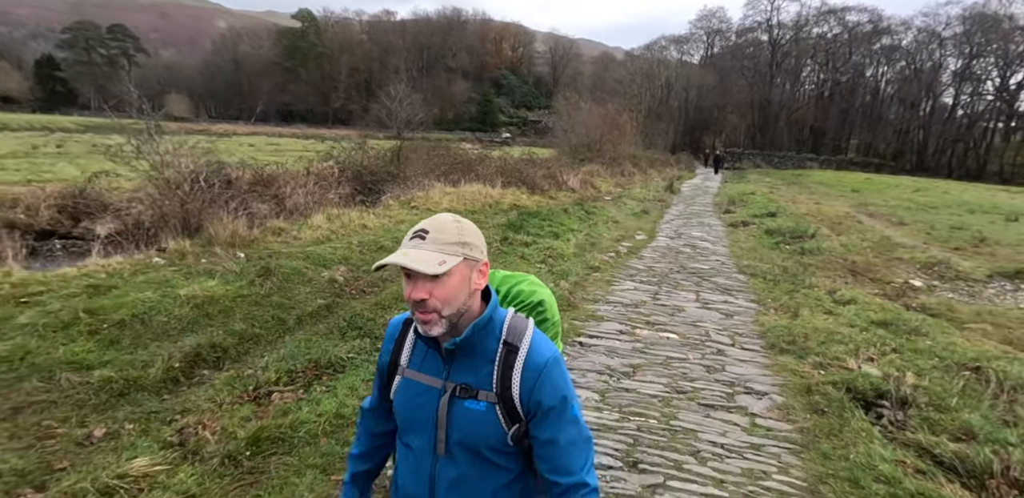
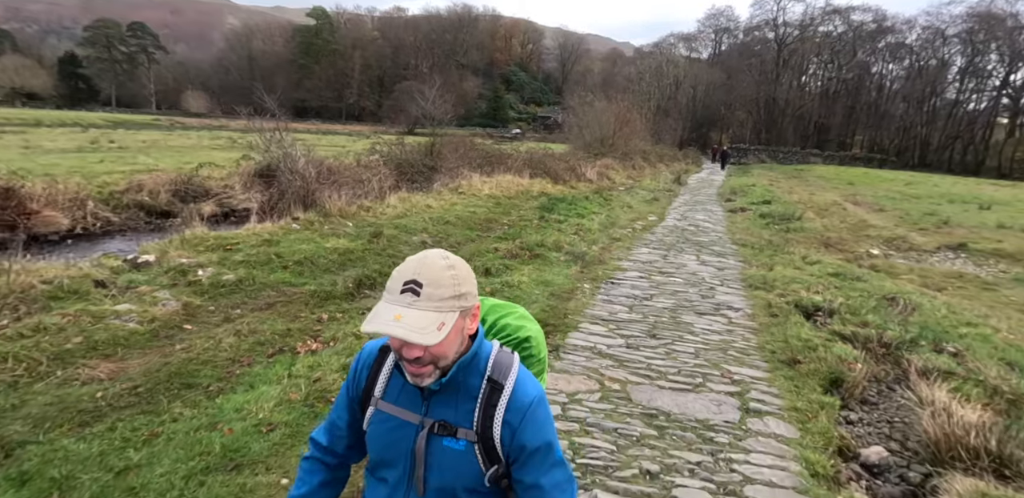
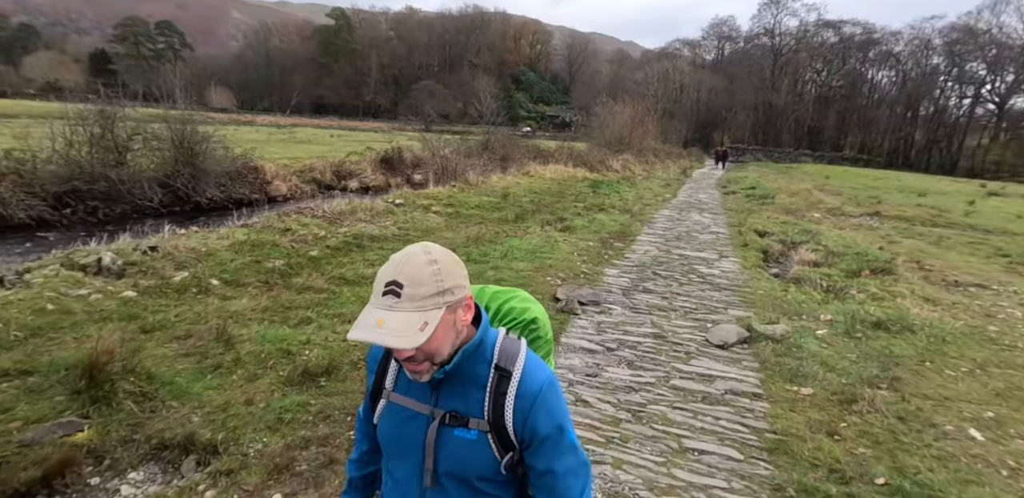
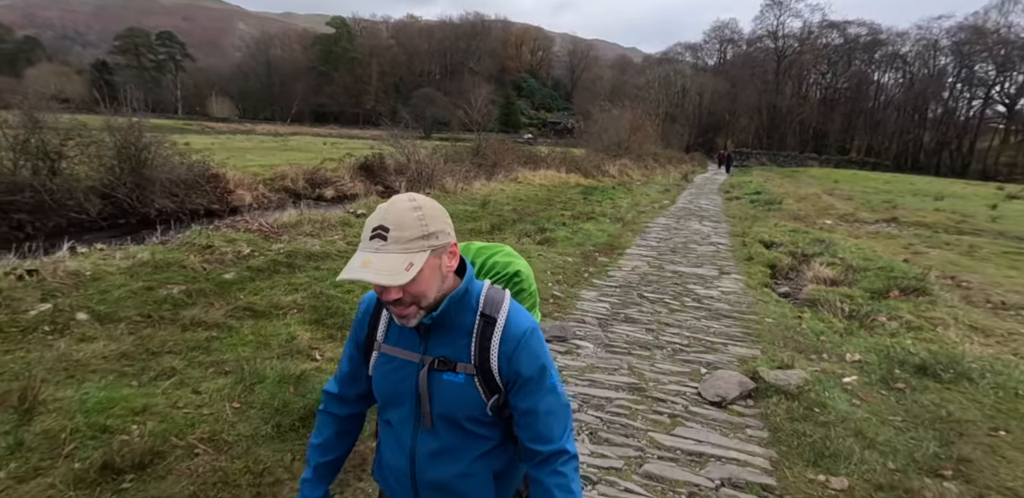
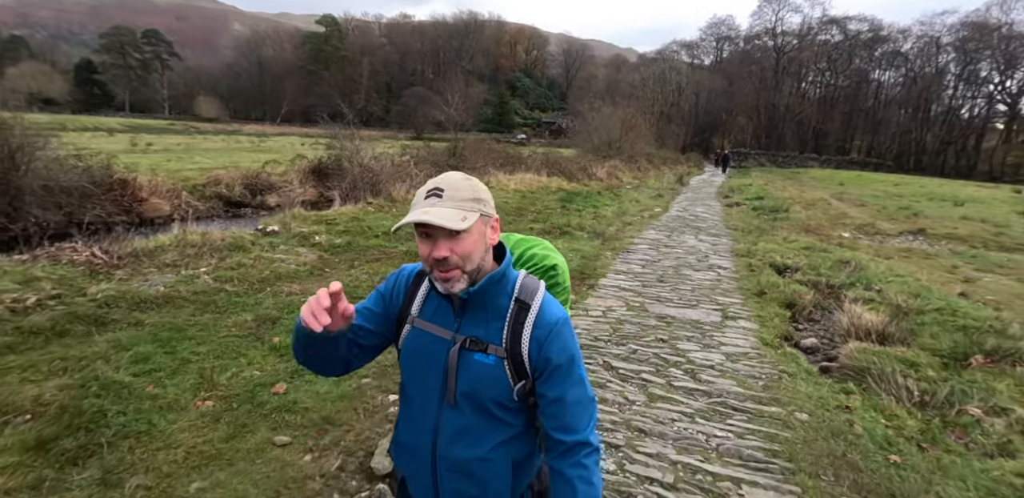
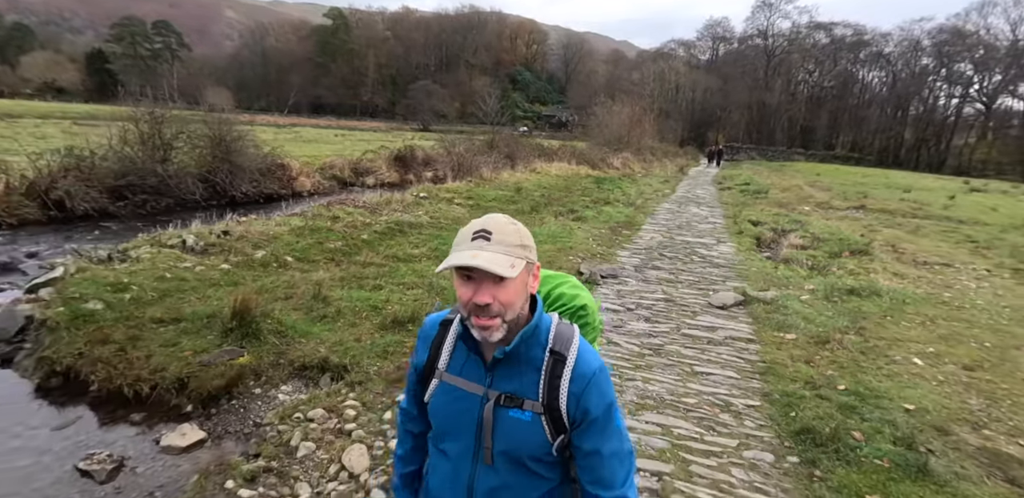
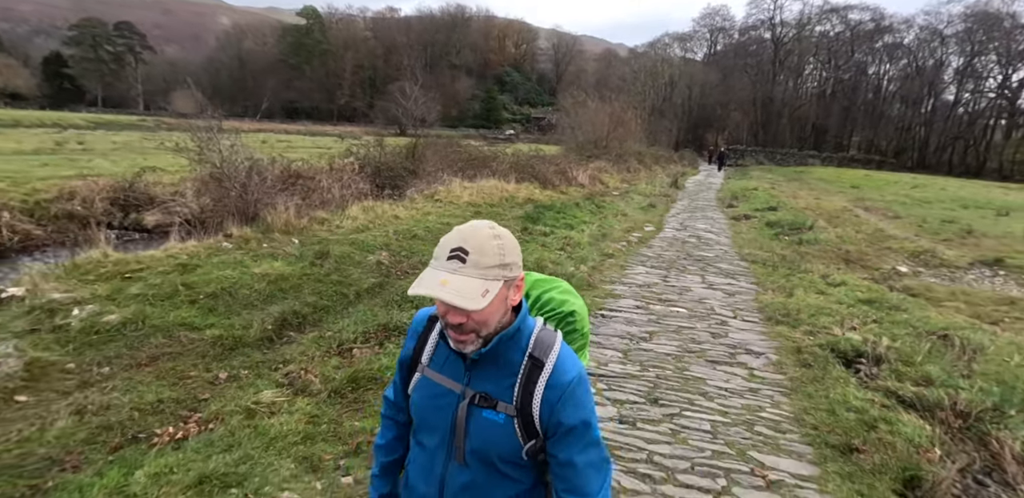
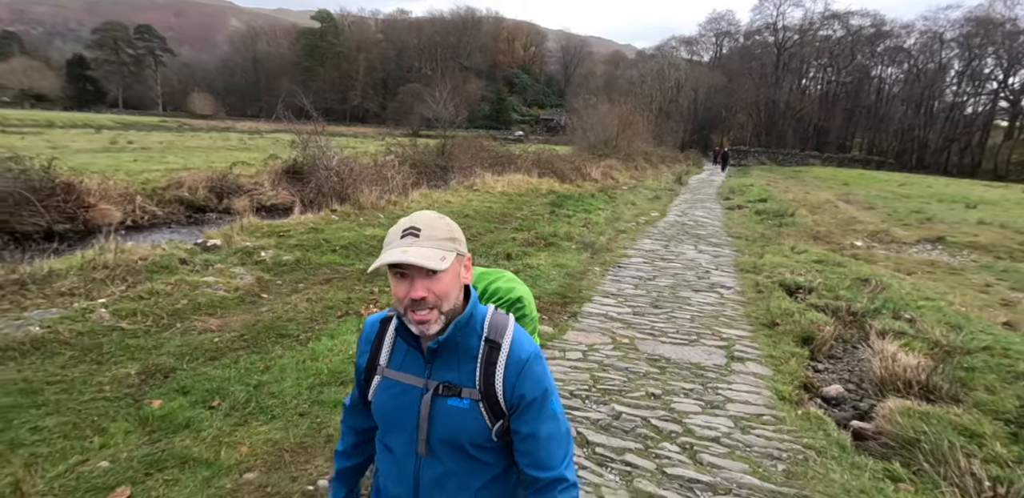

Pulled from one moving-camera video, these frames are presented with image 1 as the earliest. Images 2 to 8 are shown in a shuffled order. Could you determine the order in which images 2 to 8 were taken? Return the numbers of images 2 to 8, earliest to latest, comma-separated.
7, 2, 8, 5, 4, 3, 6
